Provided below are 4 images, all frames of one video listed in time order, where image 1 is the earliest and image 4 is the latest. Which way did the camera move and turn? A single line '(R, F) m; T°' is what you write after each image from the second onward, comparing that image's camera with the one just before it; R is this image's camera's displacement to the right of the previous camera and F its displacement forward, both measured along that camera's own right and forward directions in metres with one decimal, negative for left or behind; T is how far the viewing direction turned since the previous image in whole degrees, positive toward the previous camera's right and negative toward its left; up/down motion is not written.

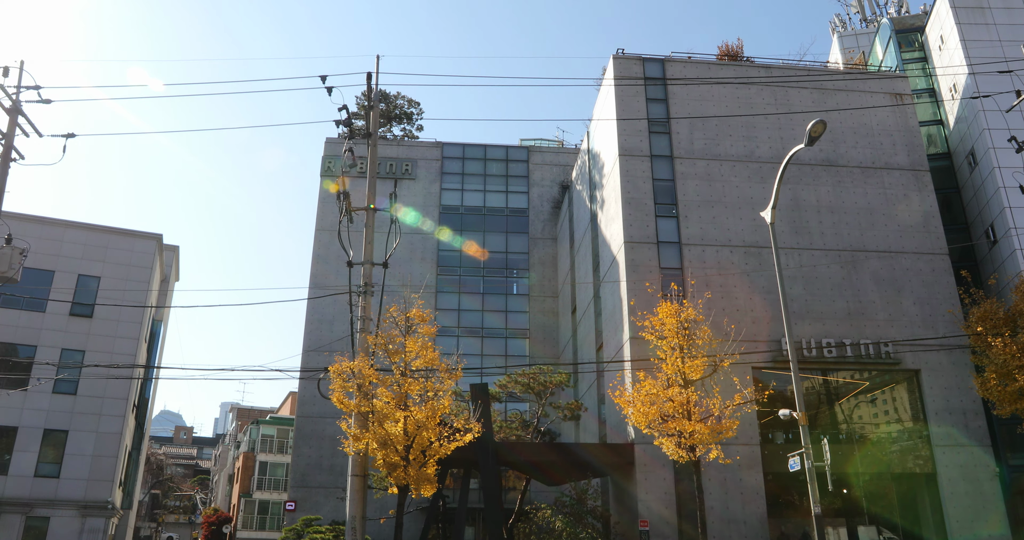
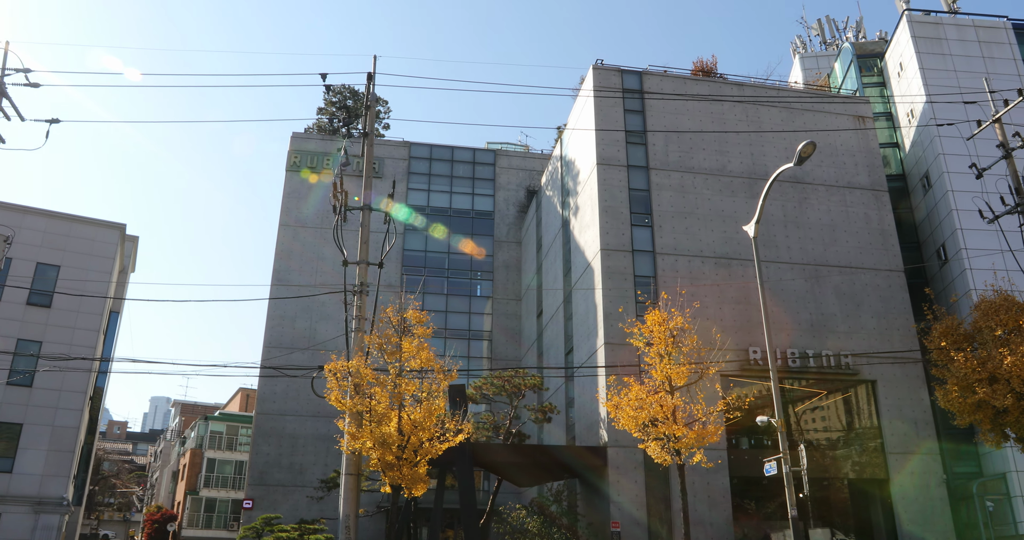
(-1.4, -0.3) m; +4°
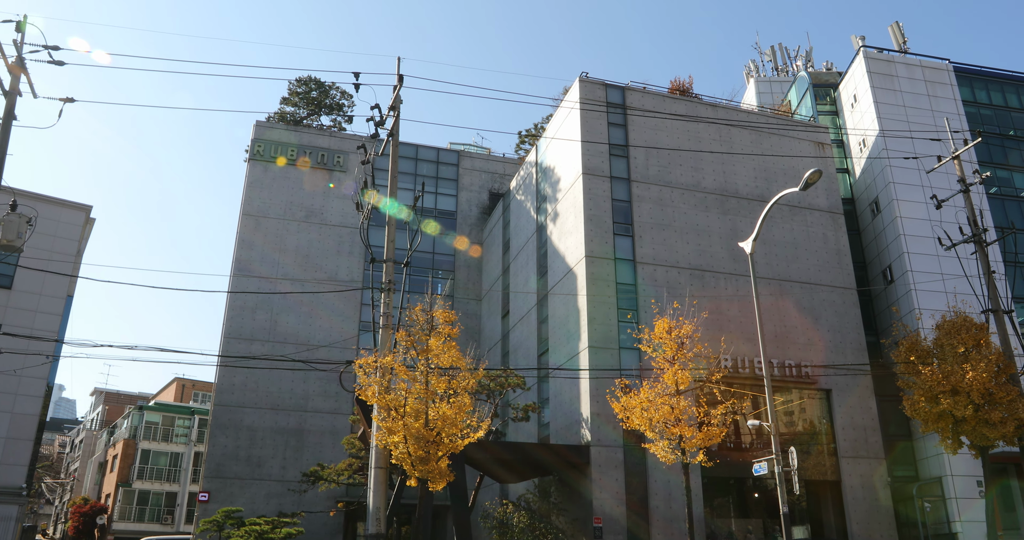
(-2.9, -0.7) m; +6°
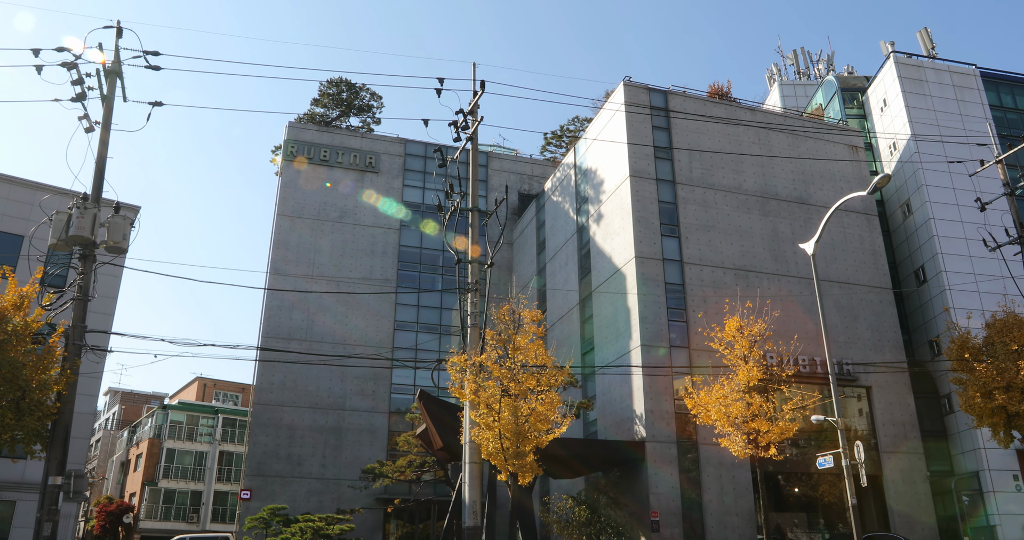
(-2.6, -0.7) m; +1°
